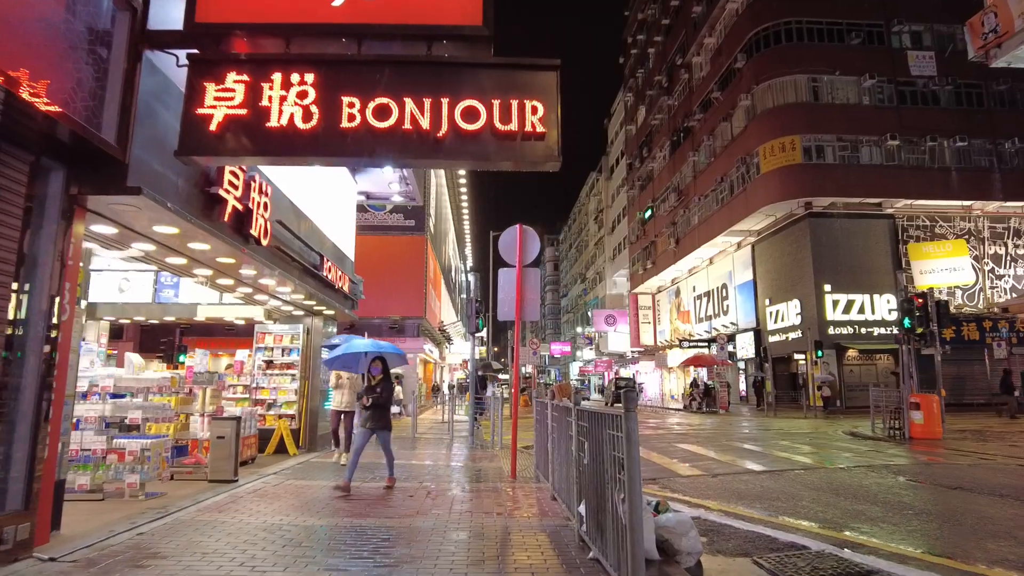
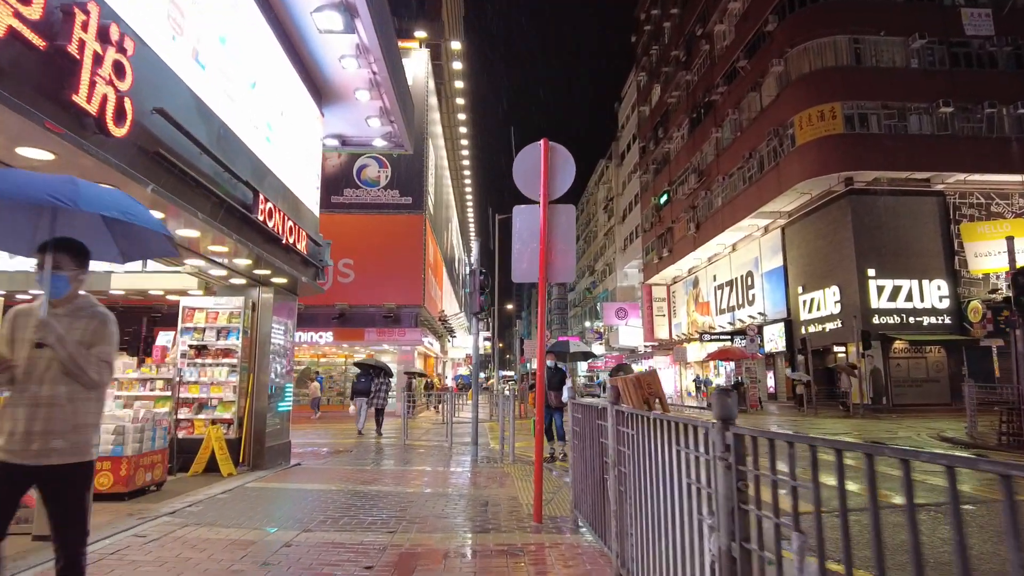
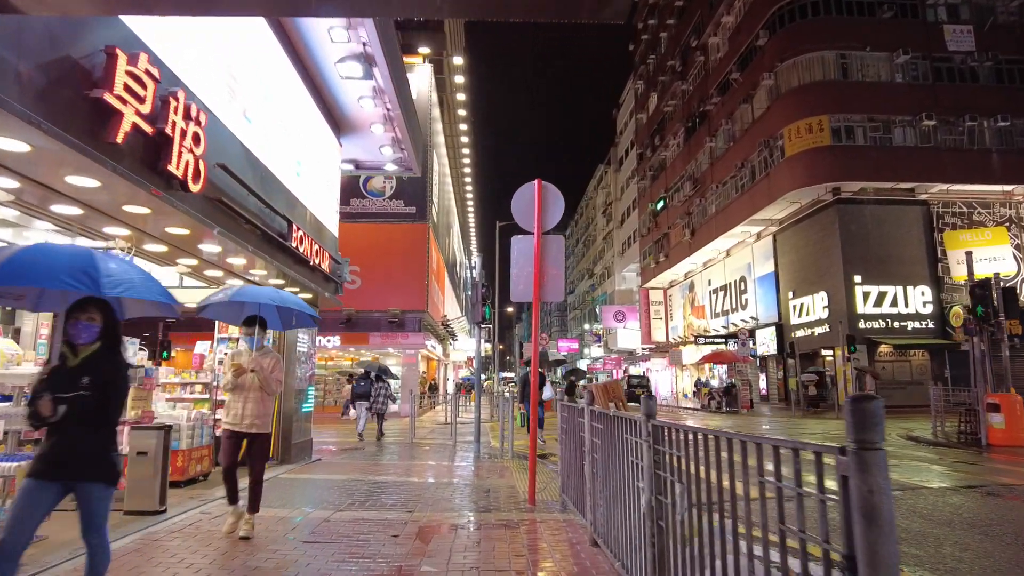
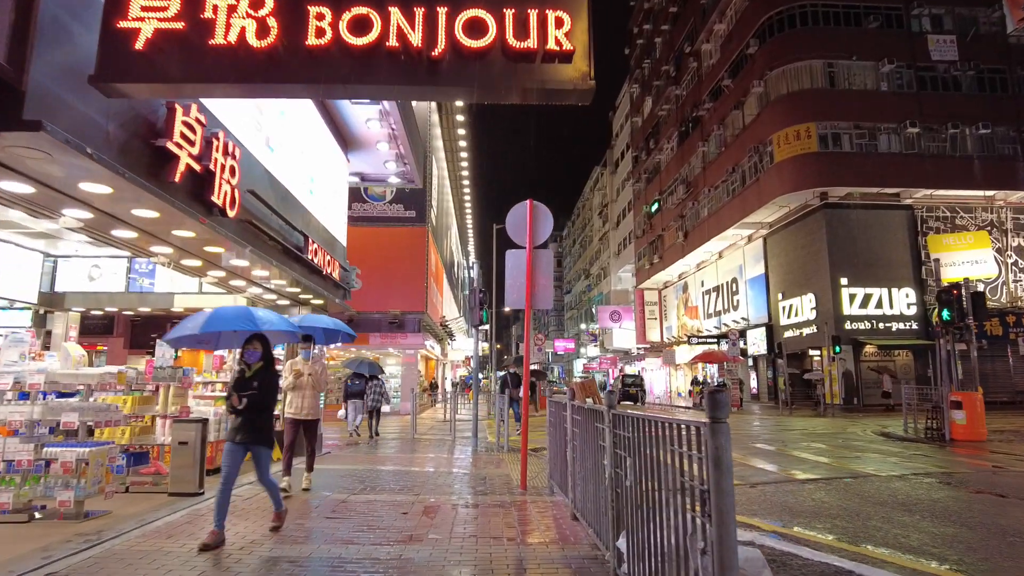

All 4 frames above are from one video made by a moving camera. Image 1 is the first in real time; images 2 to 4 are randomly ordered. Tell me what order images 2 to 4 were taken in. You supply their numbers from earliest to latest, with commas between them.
4, 3, 2
